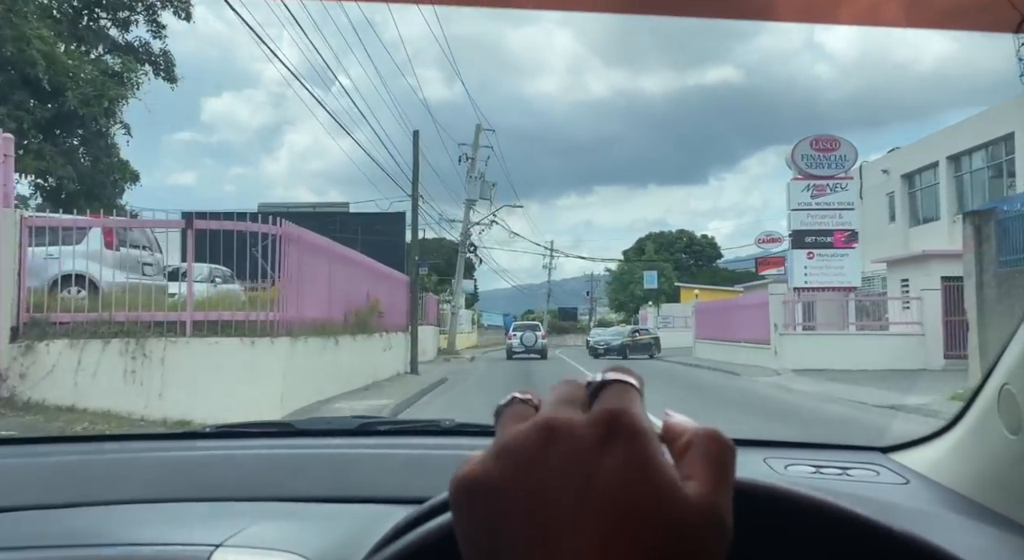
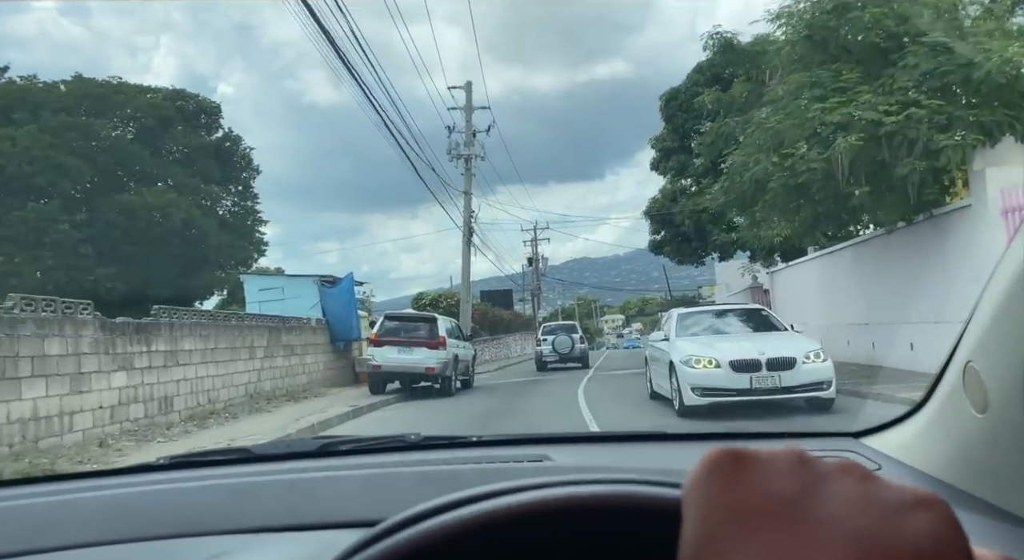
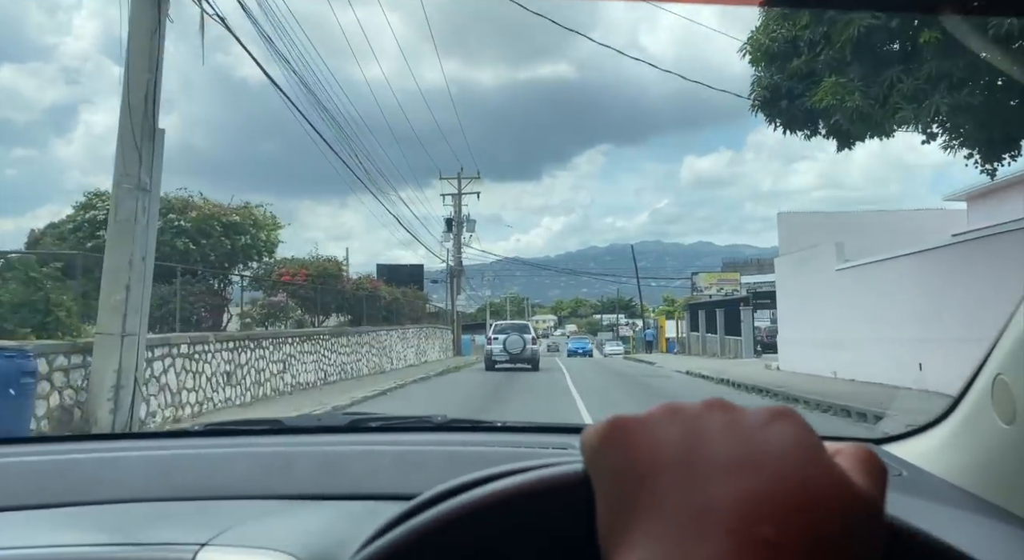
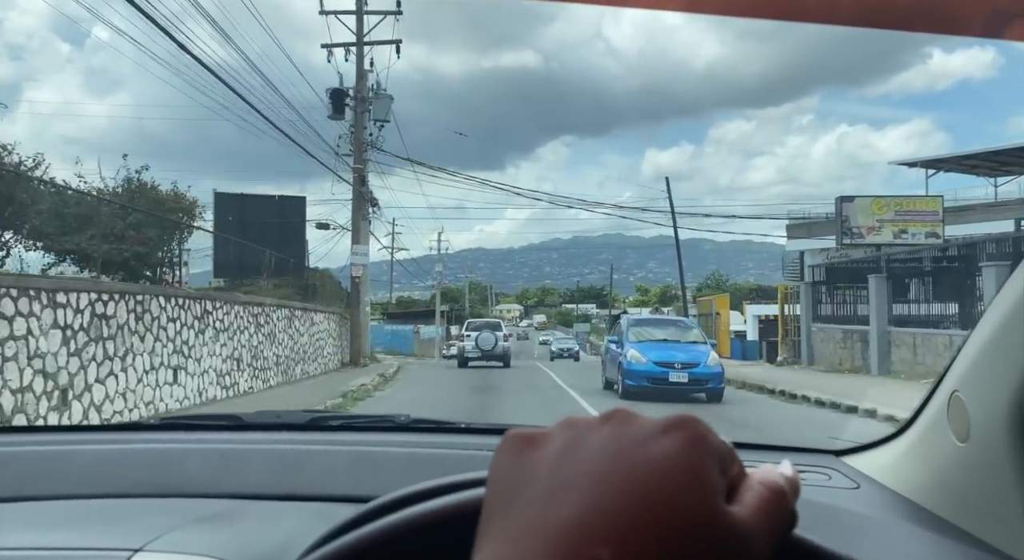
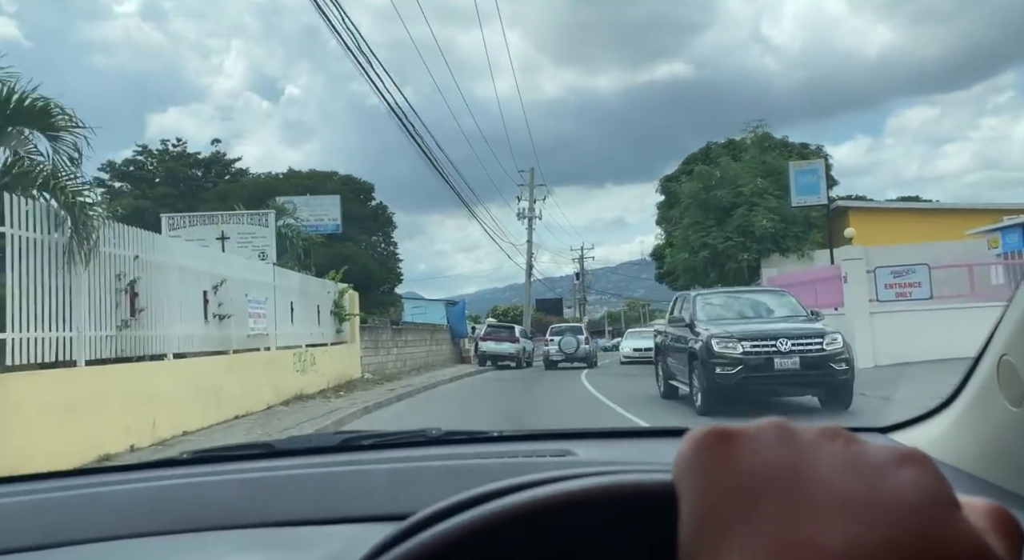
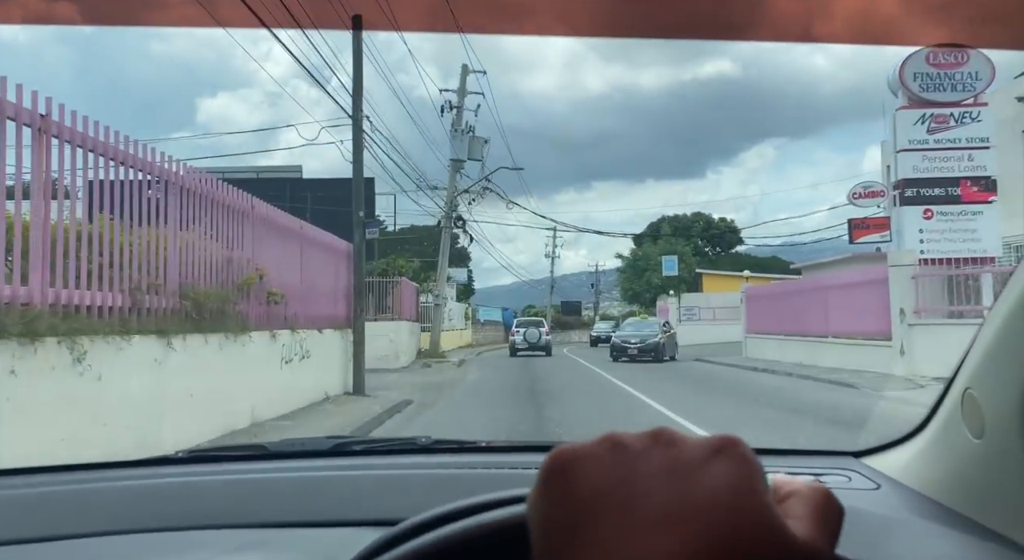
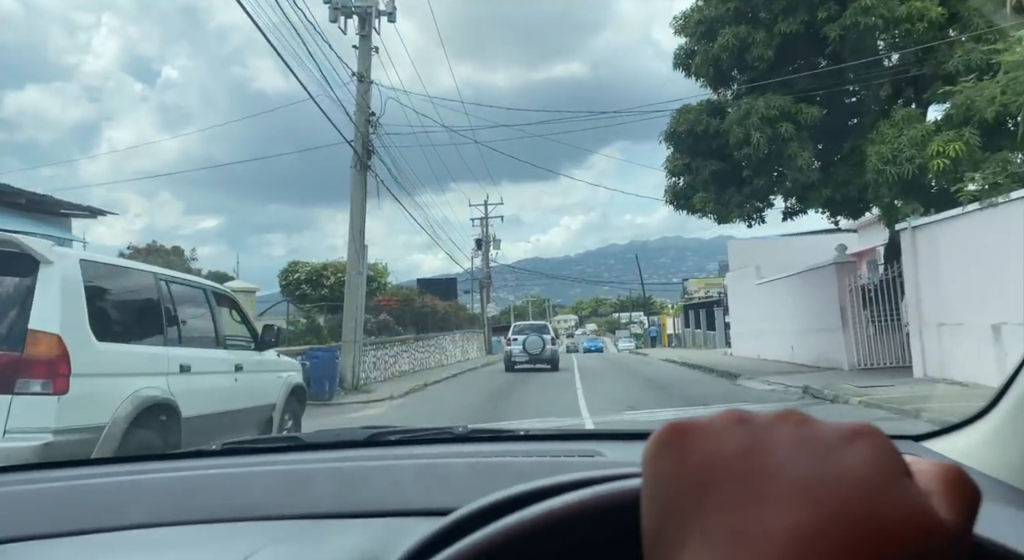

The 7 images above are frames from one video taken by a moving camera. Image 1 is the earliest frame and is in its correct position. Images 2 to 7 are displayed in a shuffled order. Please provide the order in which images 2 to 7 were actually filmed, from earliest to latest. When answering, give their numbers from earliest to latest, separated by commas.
6, 5, 2, 7, 3, 4
